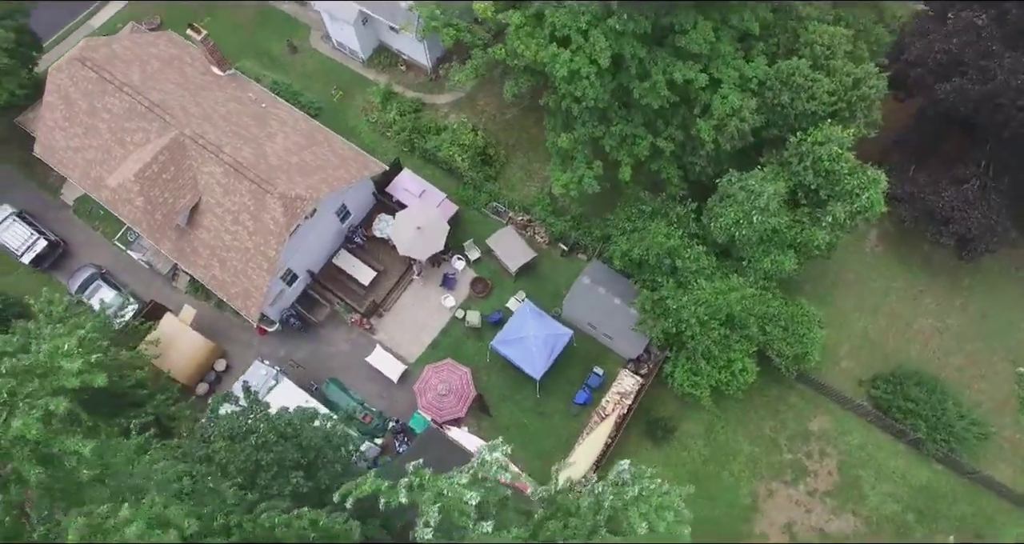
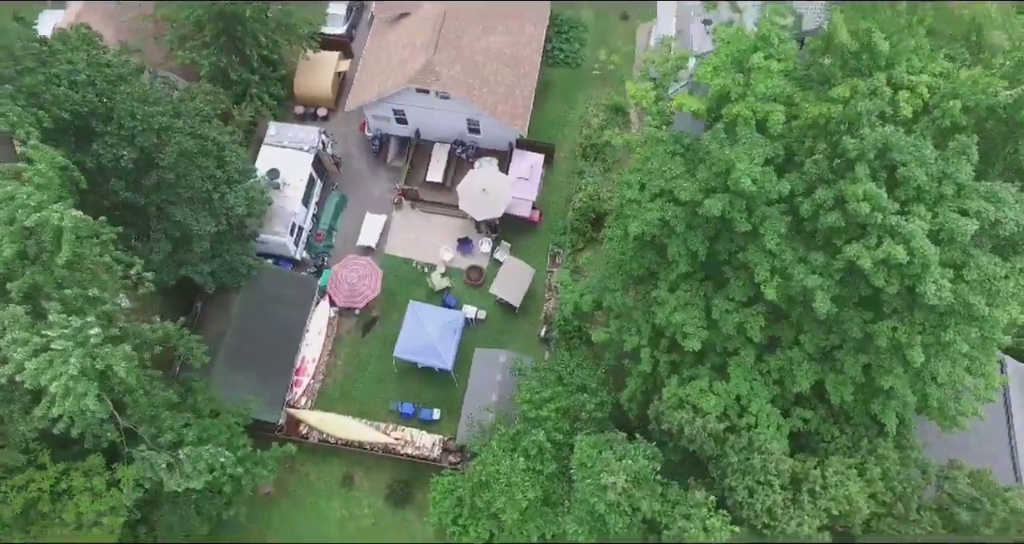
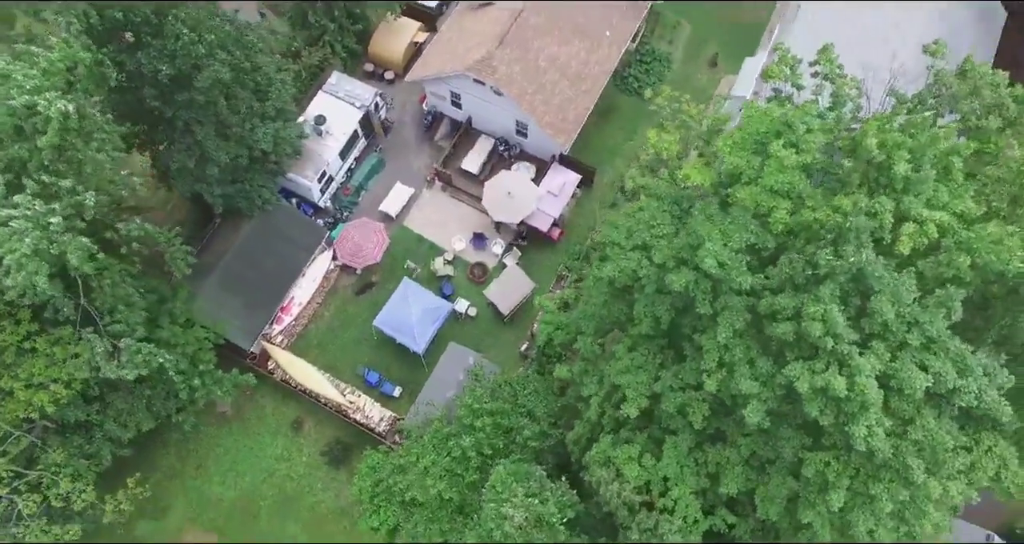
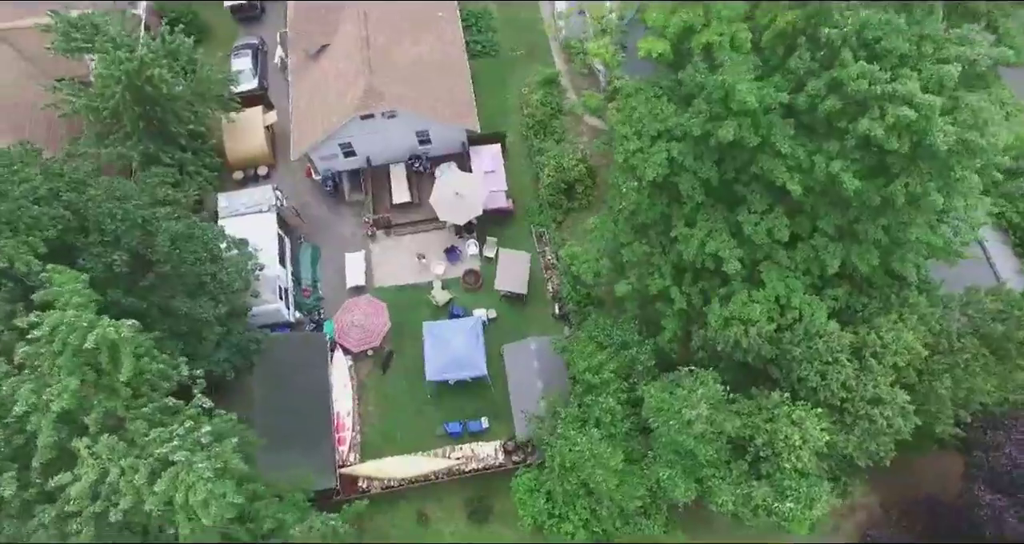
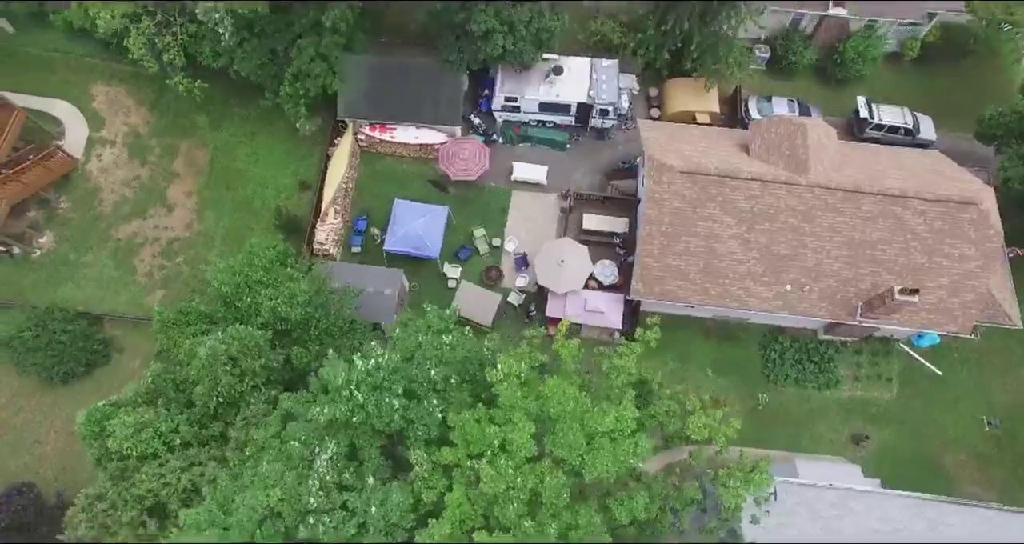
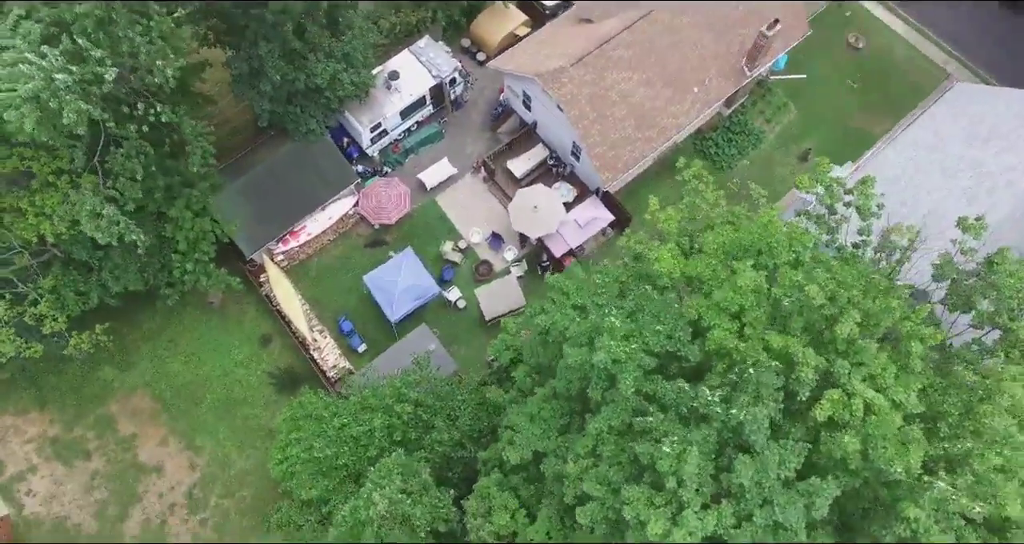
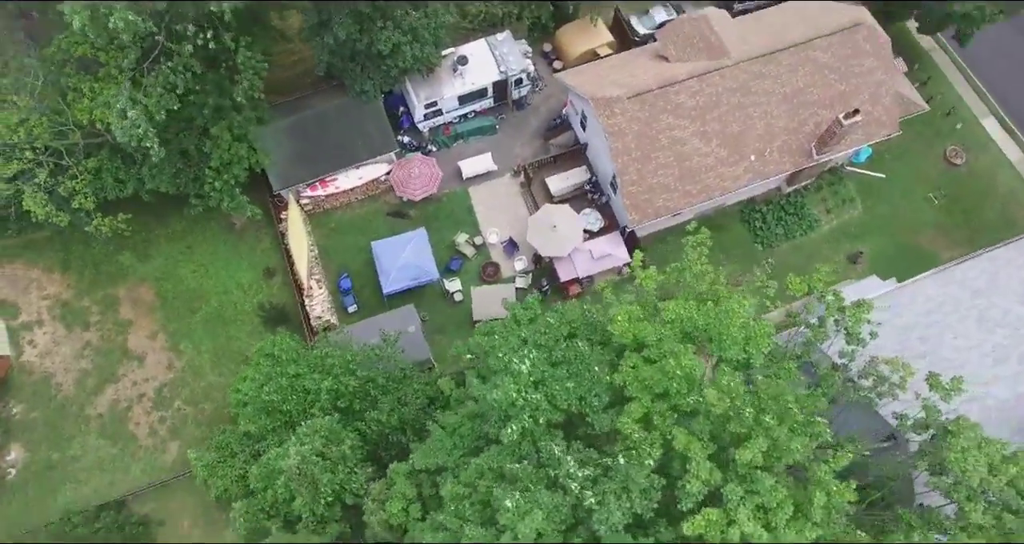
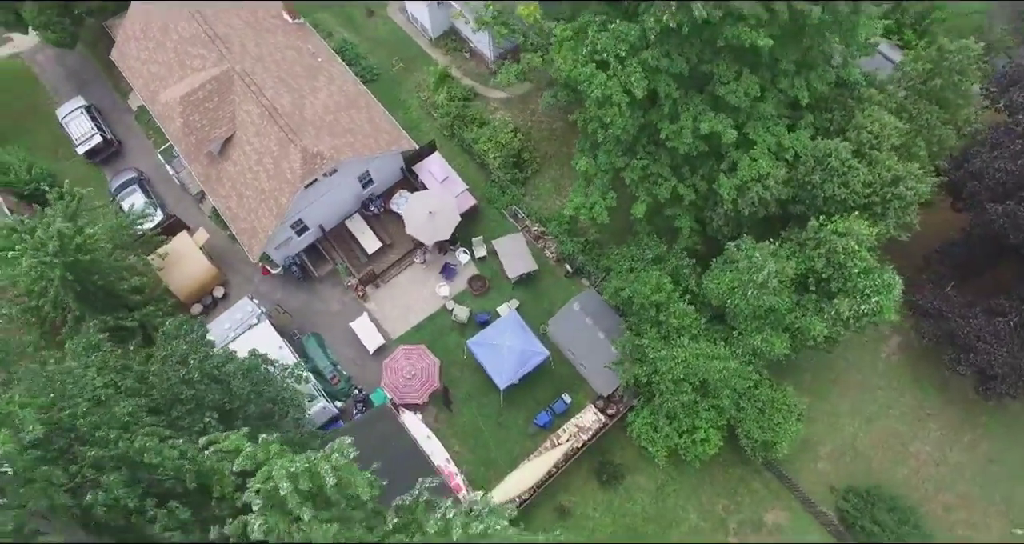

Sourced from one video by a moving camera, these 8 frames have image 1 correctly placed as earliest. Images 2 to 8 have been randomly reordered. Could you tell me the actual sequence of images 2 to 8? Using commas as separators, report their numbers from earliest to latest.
8, 4, 2, 3, 6, 7, 5
